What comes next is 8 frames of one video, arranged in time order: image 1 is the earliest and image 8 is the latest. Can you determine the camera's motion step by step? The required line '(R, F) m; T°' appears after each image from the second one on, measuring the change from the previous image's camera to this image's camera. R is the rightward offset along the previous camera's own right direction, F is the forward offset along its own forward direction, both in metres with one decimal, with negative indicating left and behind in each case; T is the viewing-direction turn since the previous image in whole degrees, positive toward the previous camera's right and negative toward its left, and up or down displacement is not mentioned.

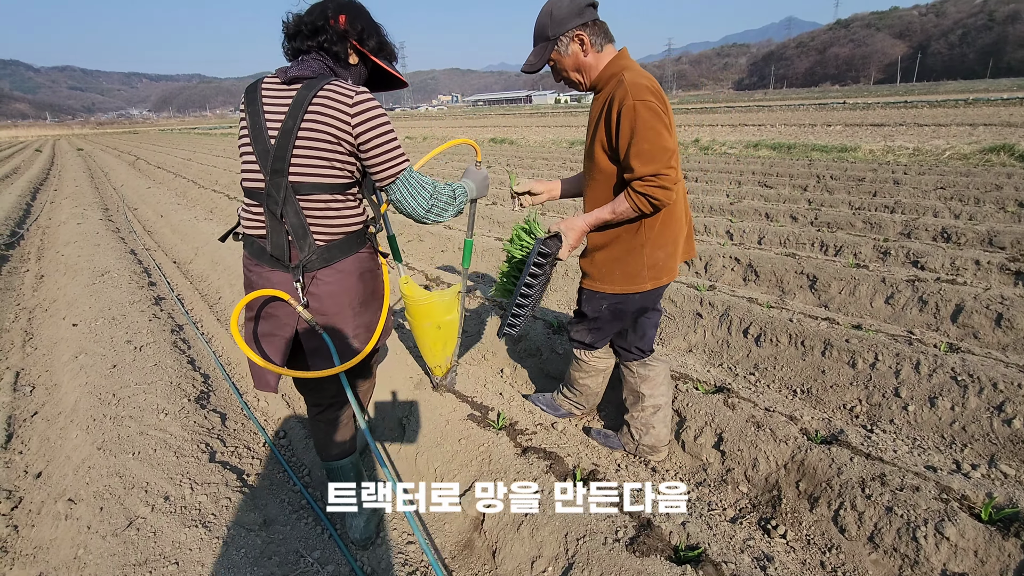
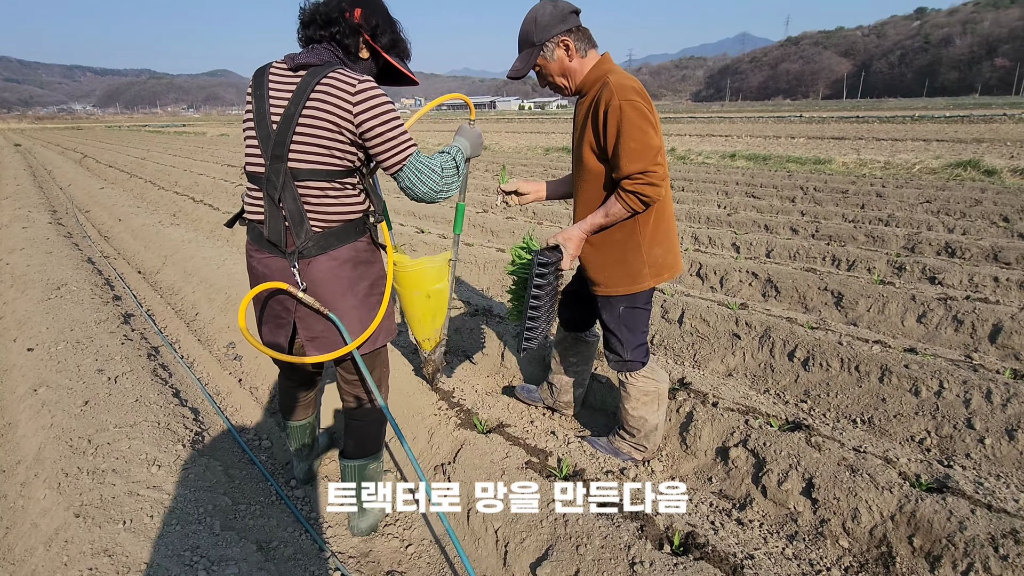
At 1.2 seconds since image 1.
(-0.5, +0.4) m; +4°
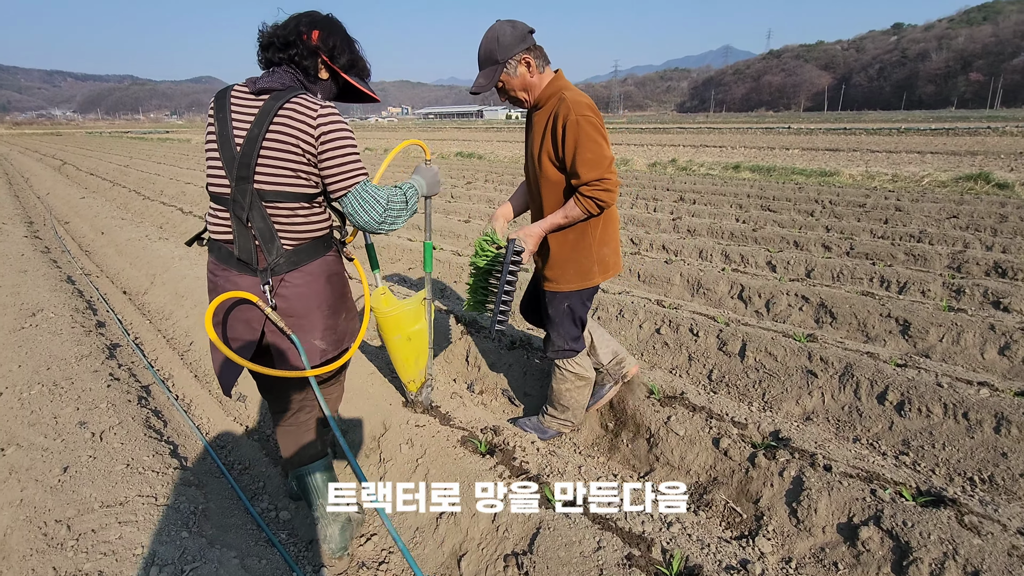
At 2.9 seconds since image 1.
(-0.5, +0.5) m; +1°
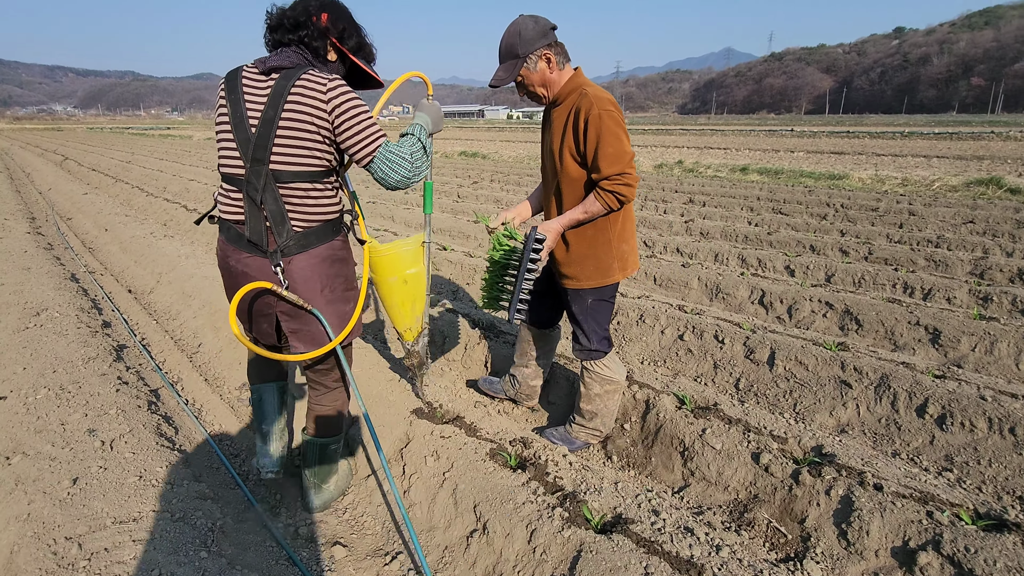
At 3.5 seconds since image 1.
(-0.2, +0.1) m; 0°
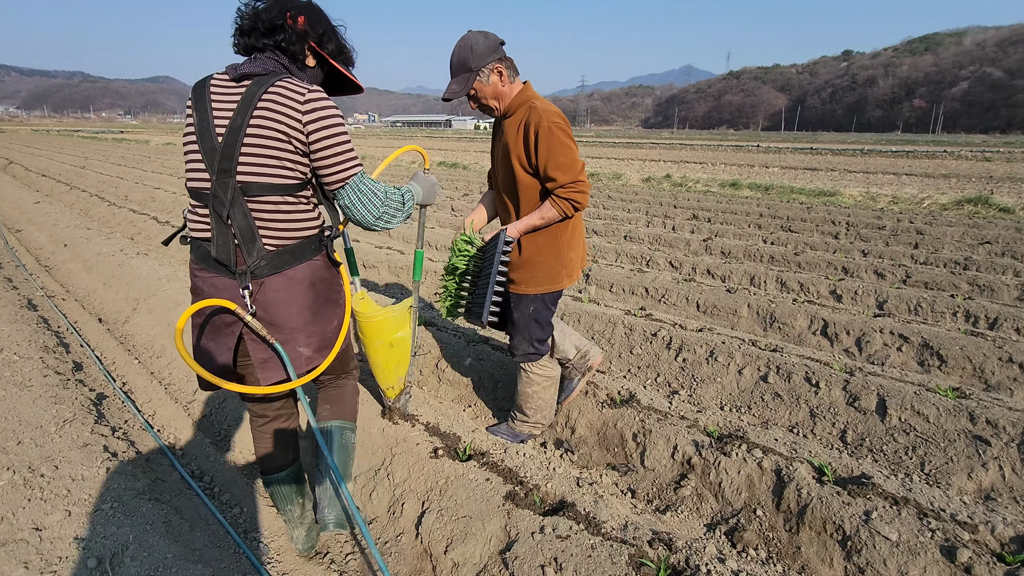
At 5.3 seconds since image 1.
(-0.8, +0.7) m; +4°
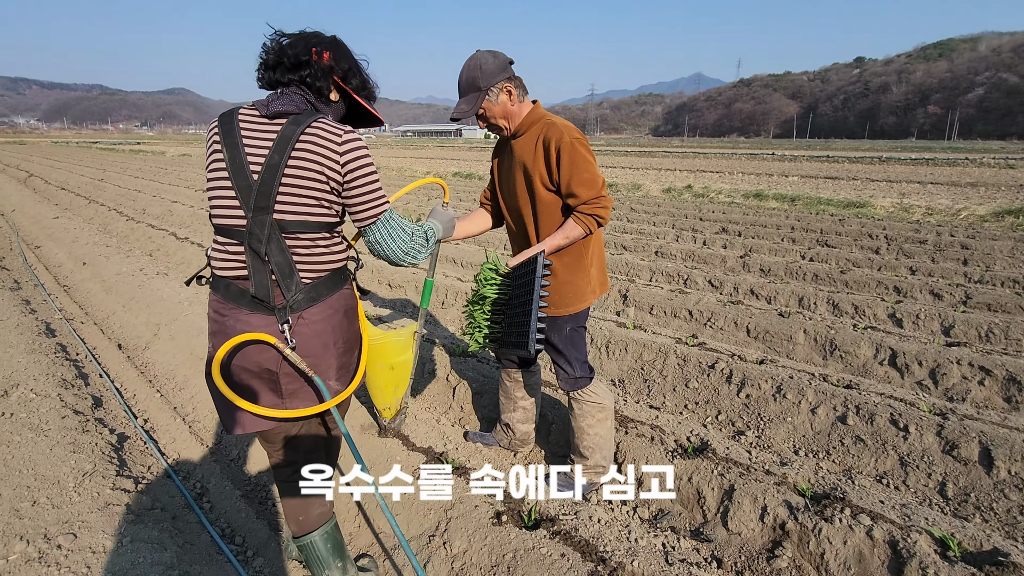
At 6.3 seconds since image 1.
(-0.3, +0.3) m; -1°
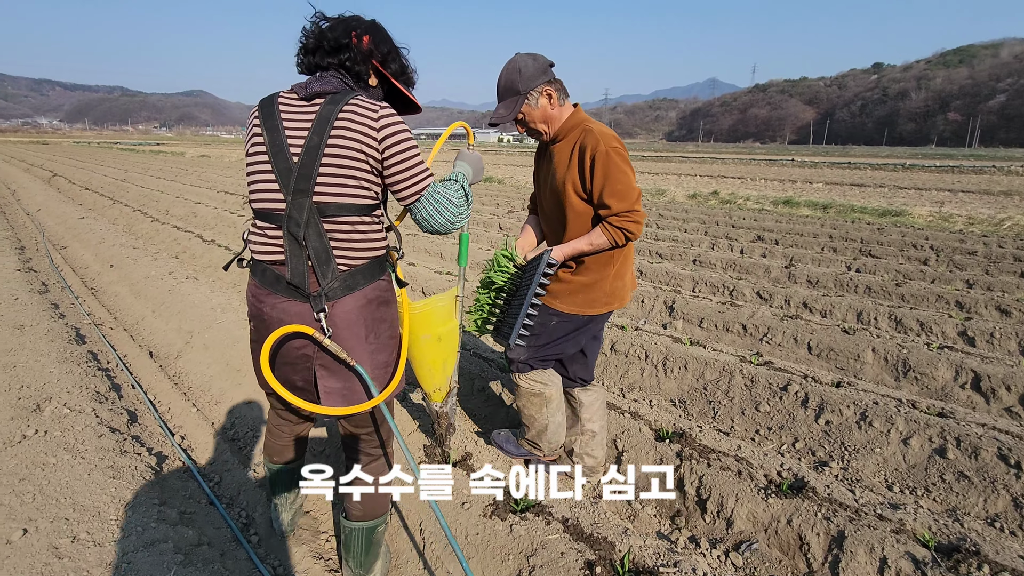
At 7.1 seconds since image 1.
(-0.4, +0.3) m; -1°
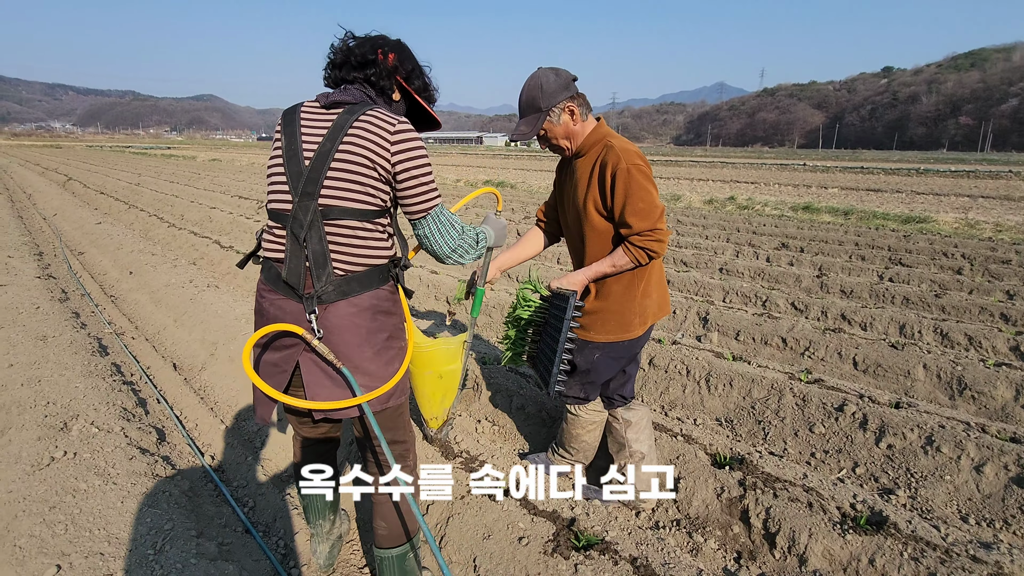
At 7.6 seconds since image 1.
(-0.3, +0.2) m; -1°
